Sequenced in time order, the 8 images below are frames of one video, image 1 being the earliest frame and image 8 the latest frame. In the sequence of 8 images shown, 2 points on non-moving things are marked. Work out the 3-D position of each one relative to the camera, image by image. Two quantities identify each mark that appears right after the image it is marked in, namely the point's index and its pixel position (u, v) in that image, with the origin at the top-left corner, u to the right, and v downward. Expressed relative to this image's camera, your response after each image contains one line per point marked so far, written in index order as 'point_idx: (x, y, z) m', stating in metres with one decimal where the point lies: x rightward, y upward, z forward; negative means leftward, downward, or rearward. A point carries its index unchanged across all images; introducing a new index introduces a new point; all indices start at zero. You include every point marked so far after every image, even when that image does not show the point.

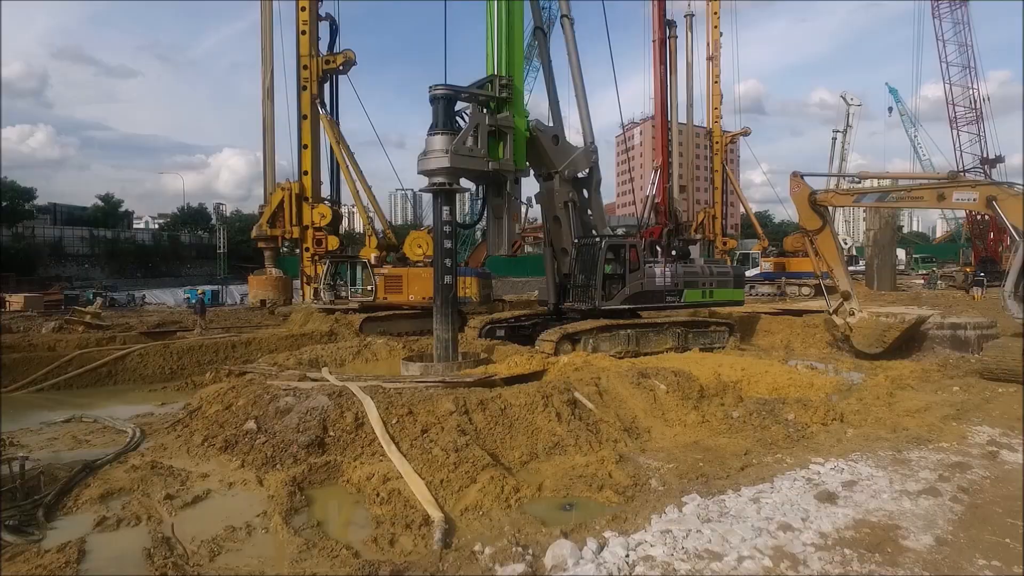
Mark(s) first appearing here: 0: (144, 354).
0: (-3.2, -0.6, +5.5) m
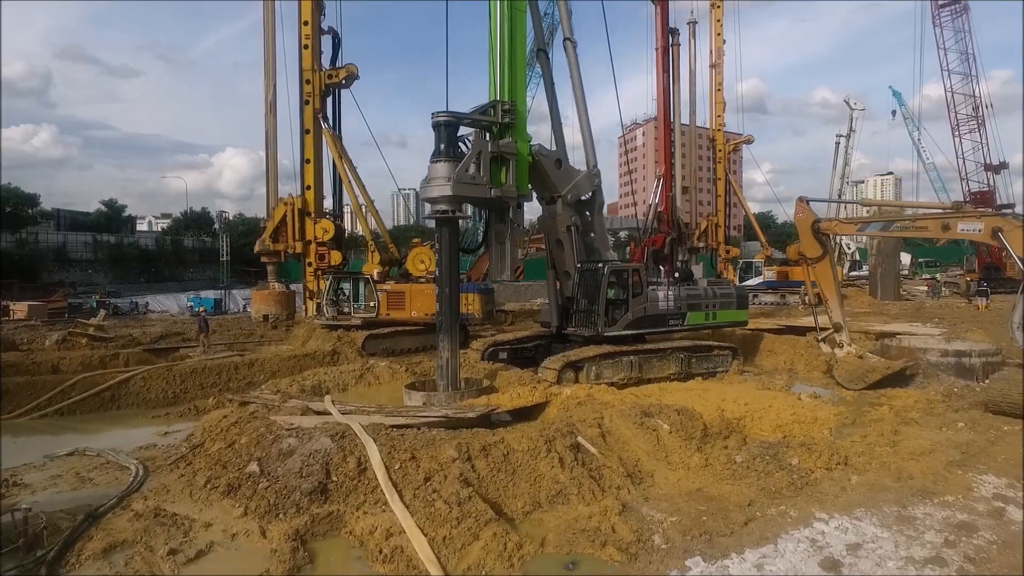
0: (-3.2, -0.8, +5.5) m
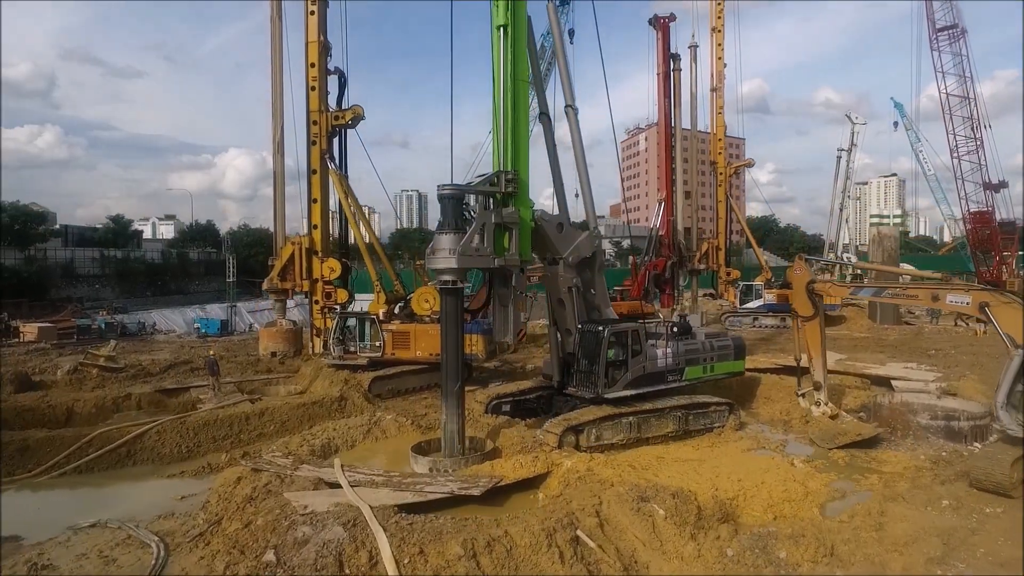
0: (-3.2, -1.3, +5.6) m
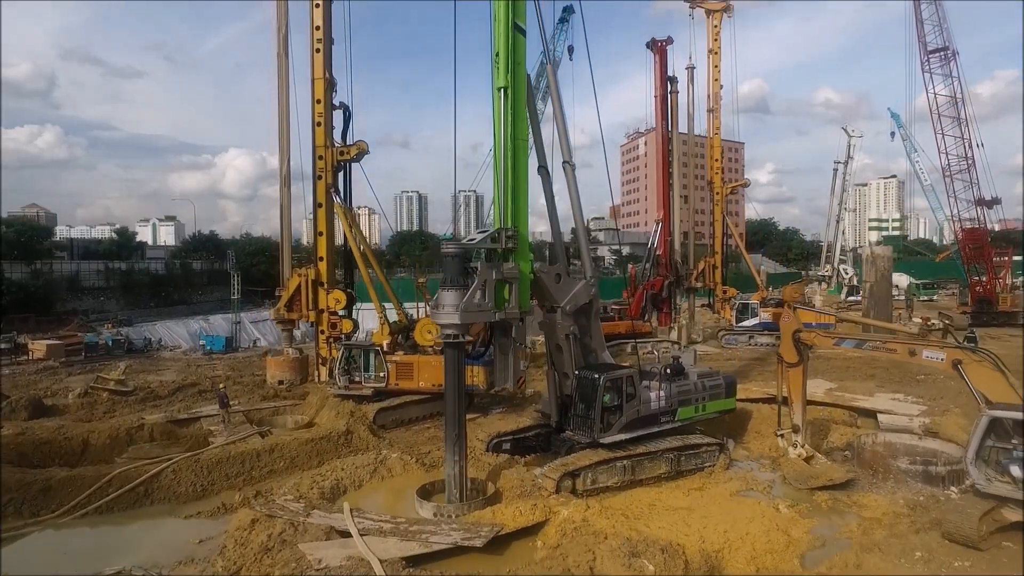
0: (-3.2, -1.8, +5.9) m
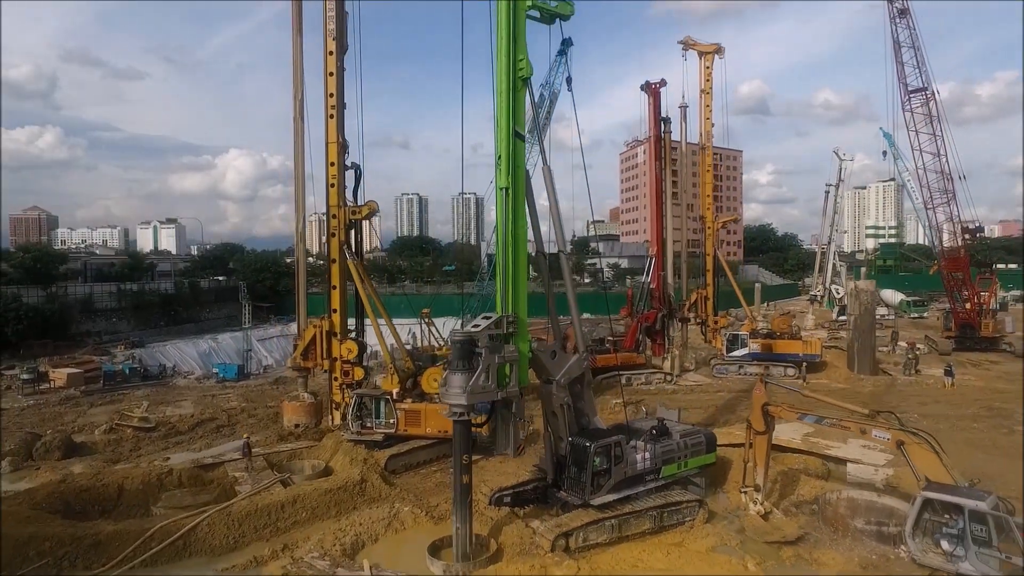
0: (-3.2, -2.5, +6.6) m
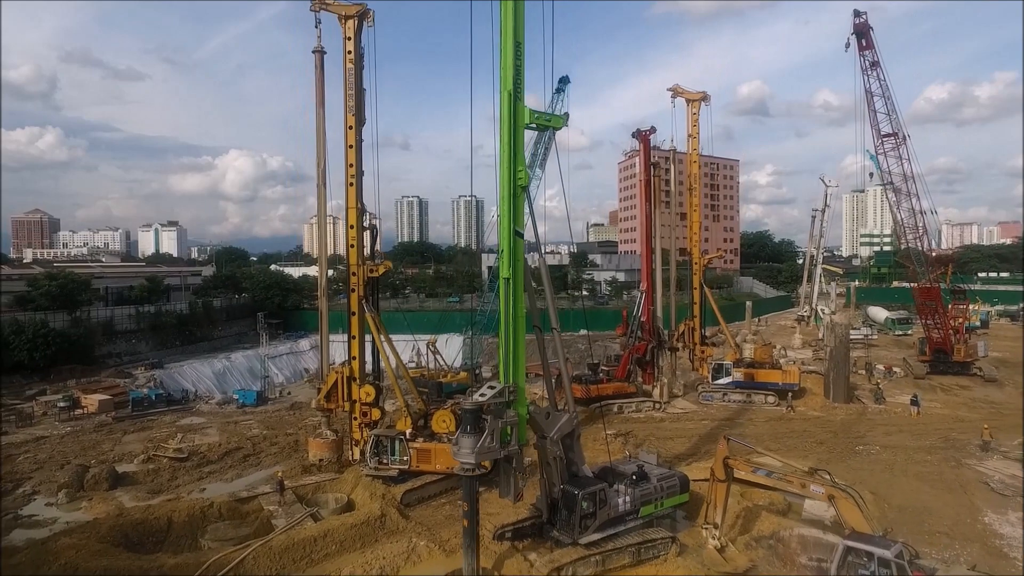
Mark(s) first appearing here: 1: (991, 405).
0: (-3.2, -3.4, +7.7) m
1: (+12.0, -2.9, +15.6) m
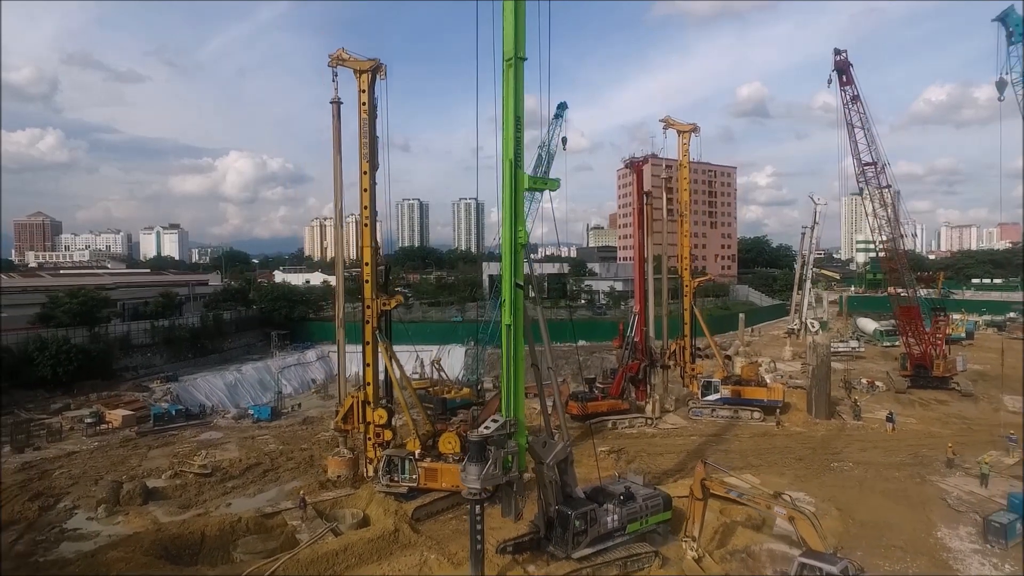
0: (-3.2, -4.0, +8.7) m
1: (+12.1, -3.5, +16.5) m
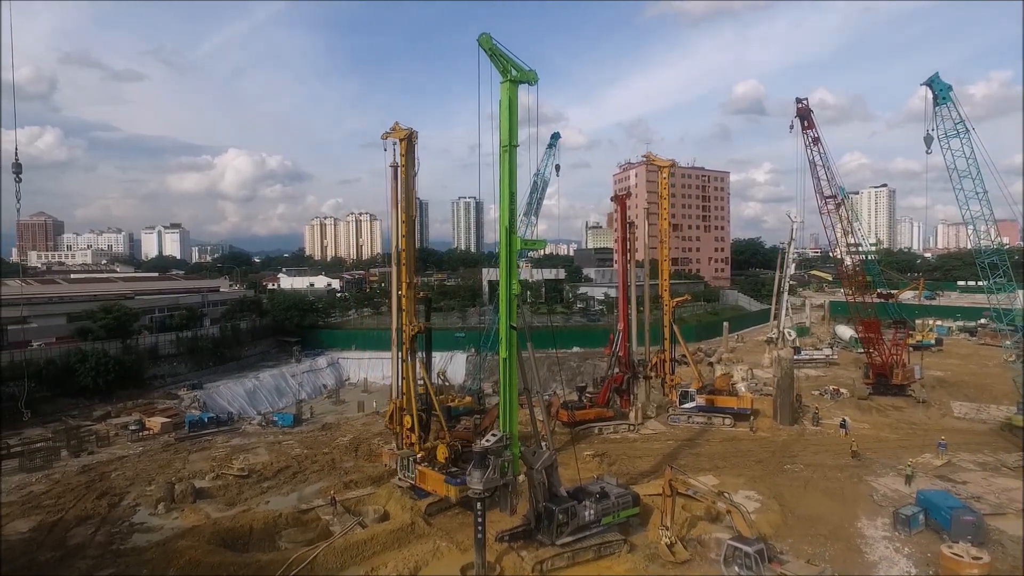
0: (-3.2, -4.6, +10.7) m
1: (+12.0, -4.1, +18.6) m
